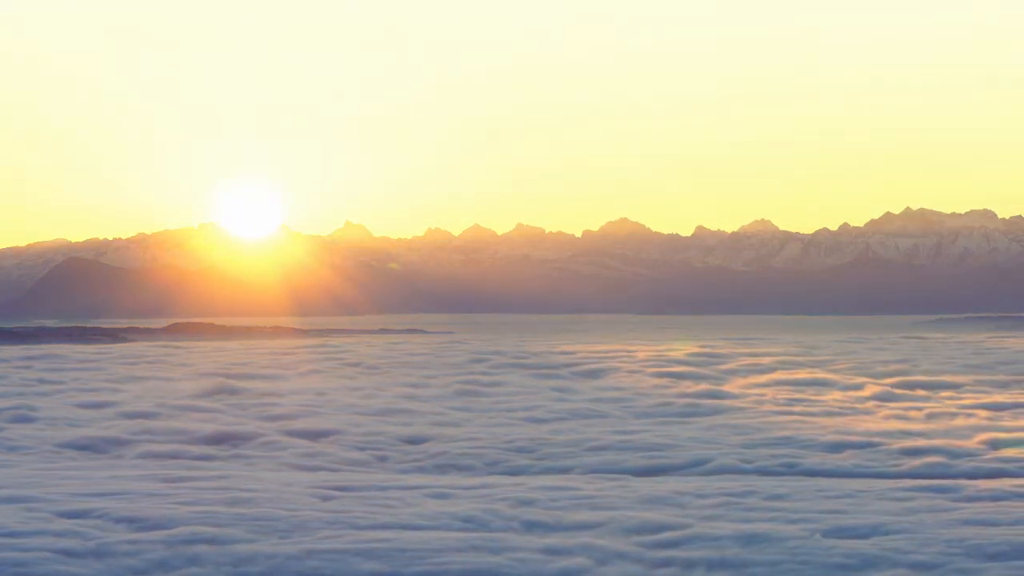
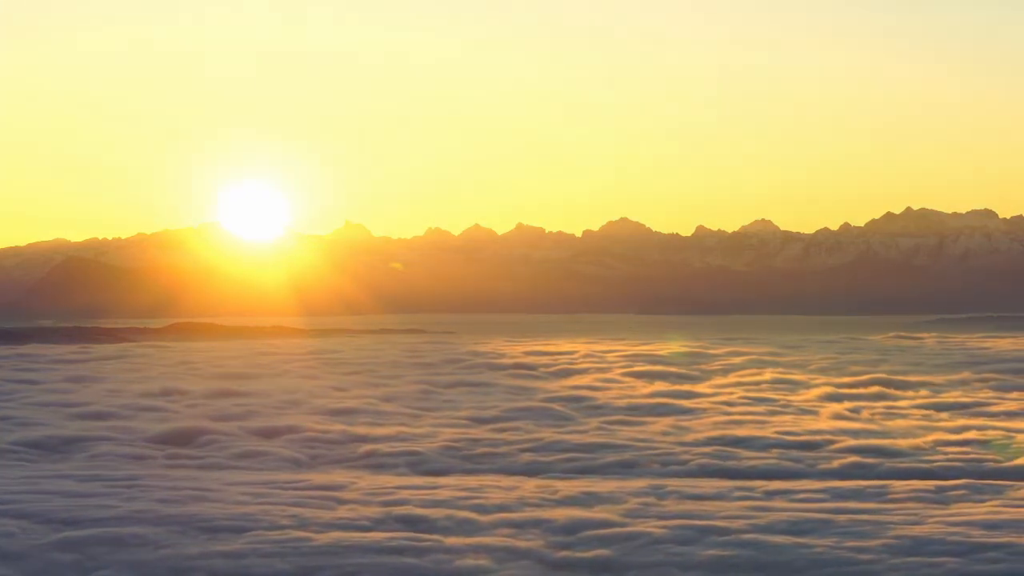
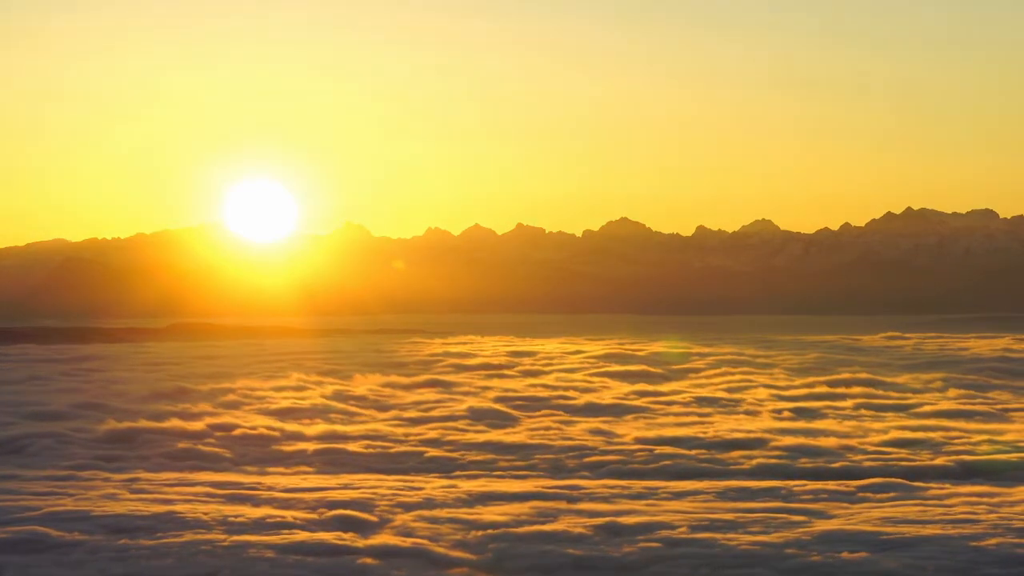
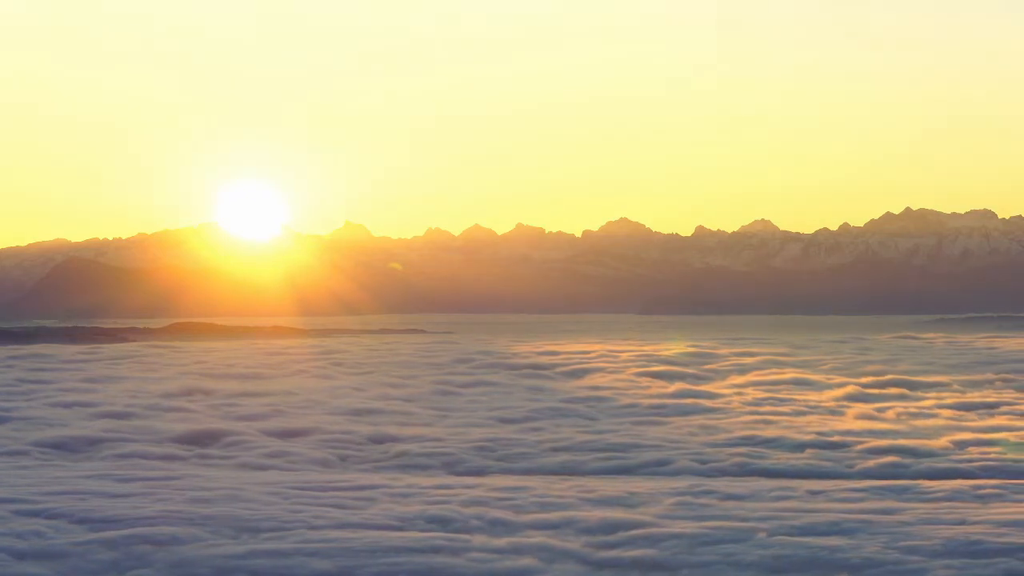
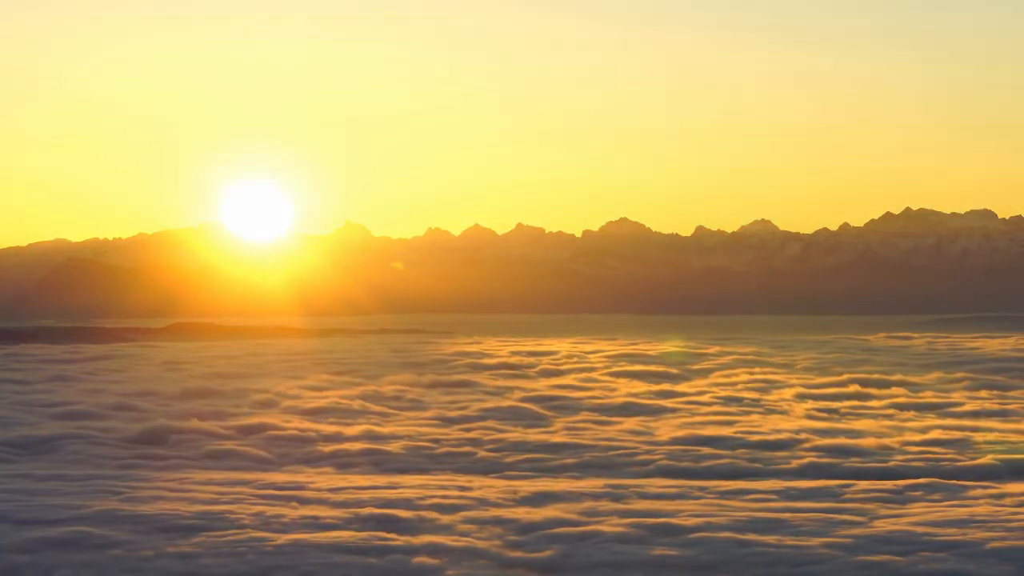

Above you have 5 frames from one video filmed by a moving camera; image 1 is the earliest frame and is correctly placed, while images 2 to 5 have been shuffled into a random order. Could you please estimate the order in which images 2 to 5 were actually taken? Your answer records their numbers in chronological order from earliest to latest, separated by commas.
4, 2, 5, 3
